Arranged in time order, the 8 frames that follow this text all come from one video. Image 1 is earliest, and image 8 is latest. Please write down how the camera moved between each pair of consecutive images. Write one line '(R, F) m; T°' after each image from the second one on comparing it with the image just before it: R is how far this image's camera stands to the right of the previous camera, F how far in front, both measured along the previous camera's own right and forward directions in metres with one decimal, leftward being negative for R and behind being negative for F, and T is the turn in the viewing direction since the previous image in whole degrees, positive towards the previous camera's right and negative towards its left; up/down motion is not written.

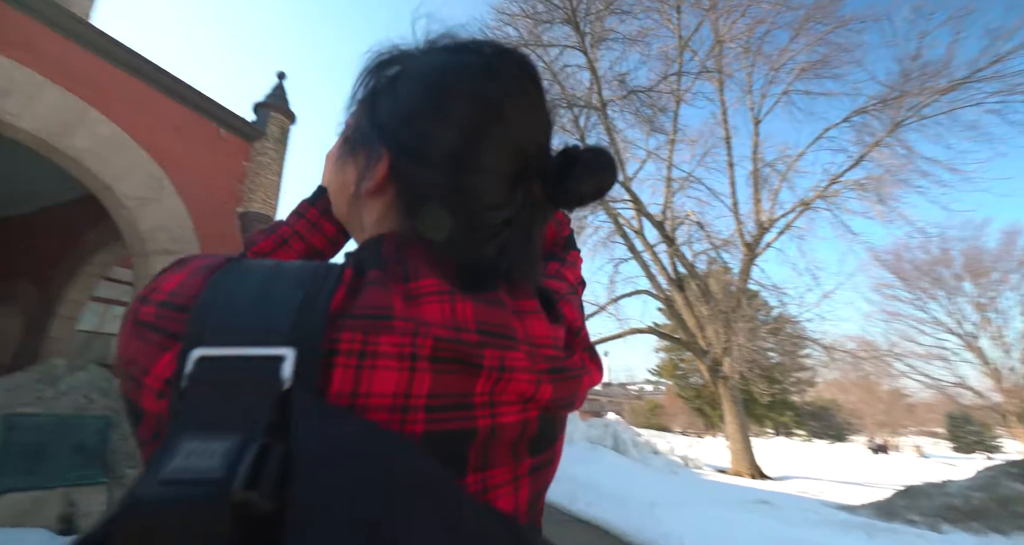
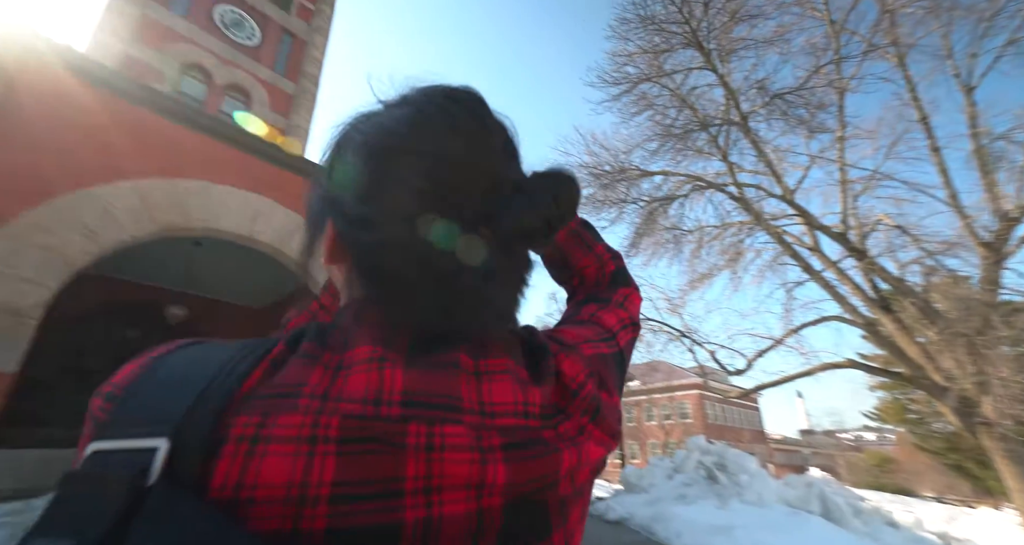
(+0.2, +0.1) m; -19°
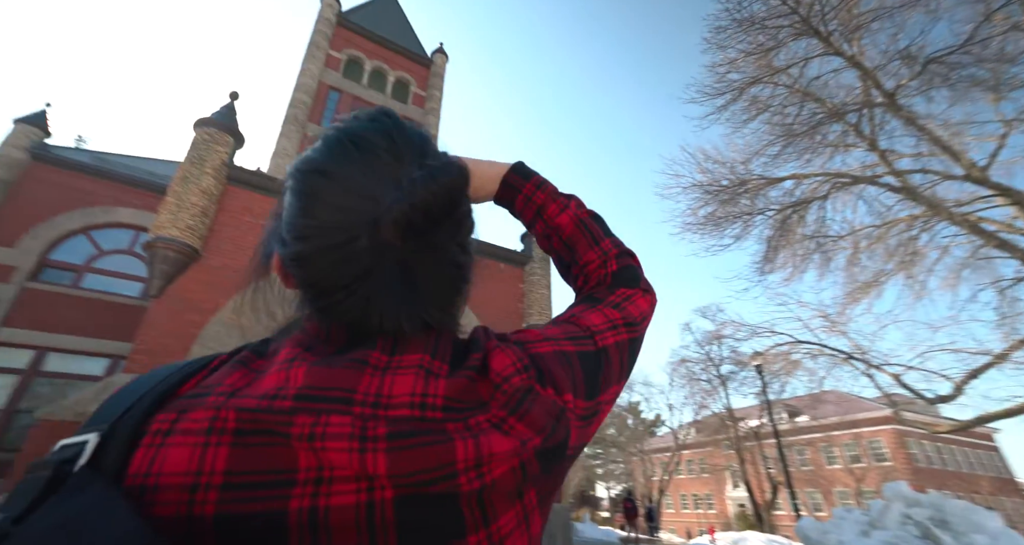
(+0.3, +0.1) m; -16°
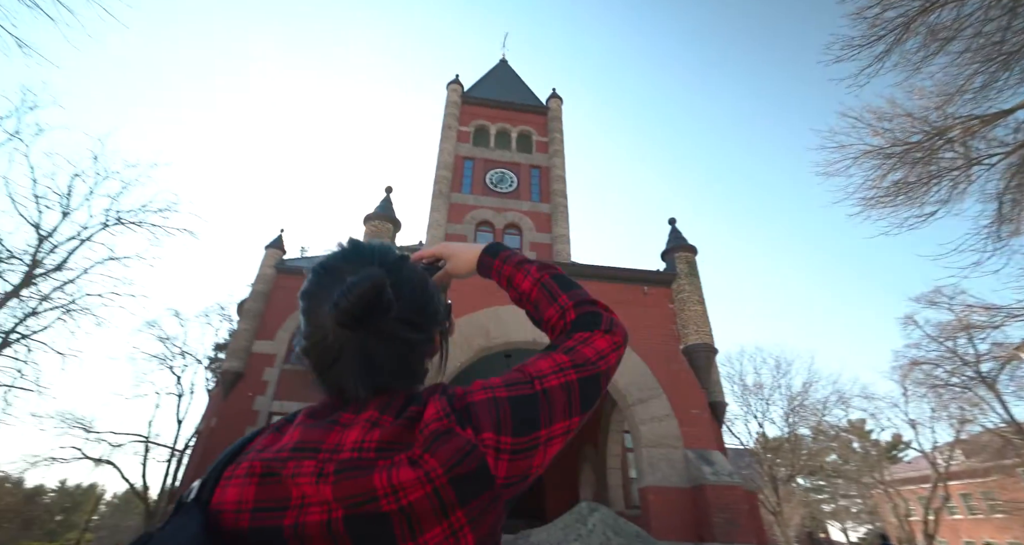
(+0.4, -0.1) m; -19°
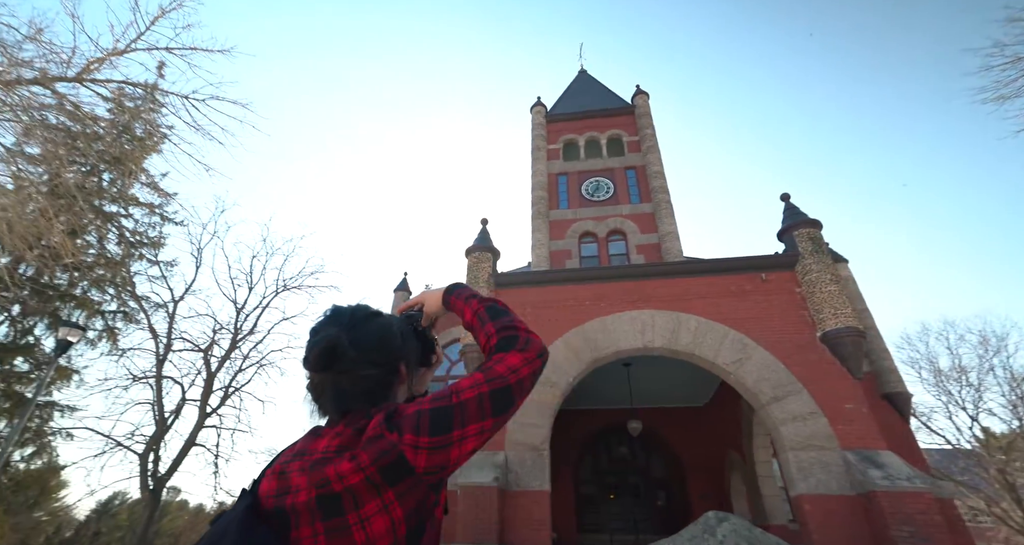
(+0.5, -0.2) m; -16°
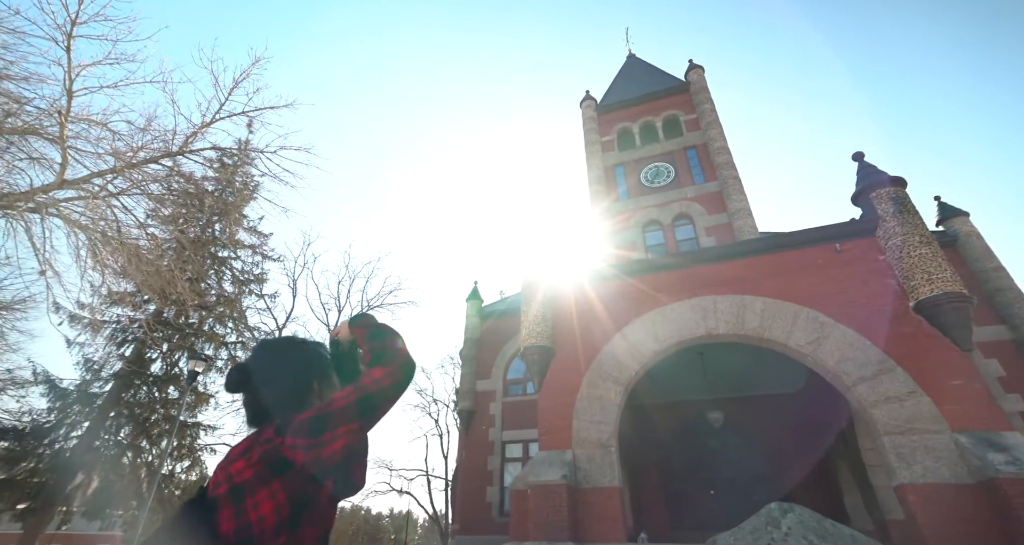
(+0.7, -0.1) m; -11°
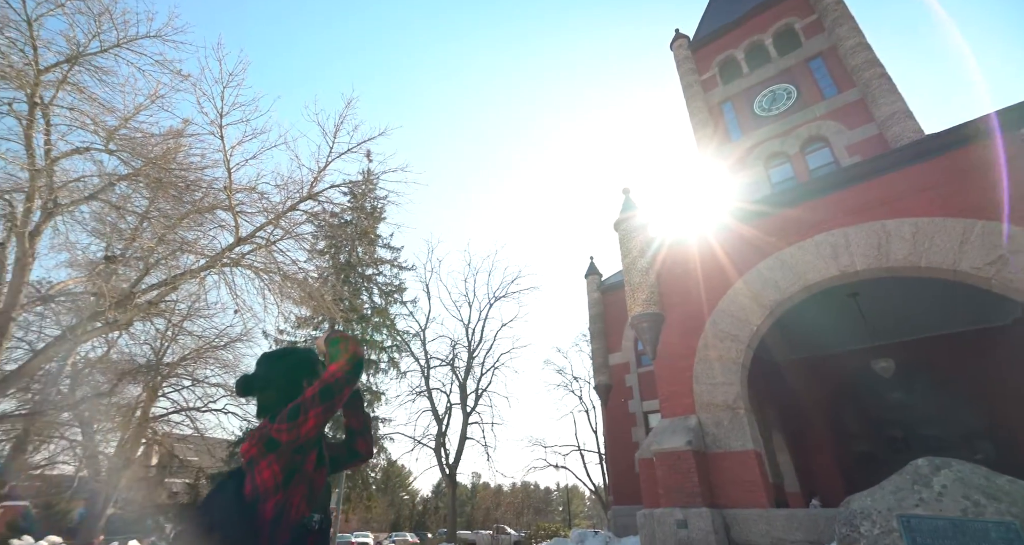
(+0.9, 0.0) m; -18°
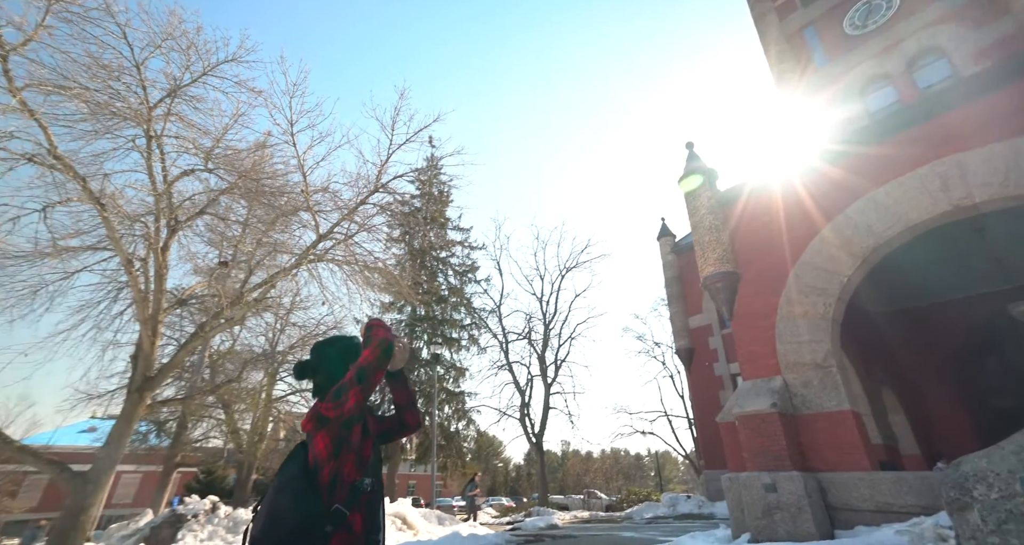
(+0.3, 0.0) m; -10°
